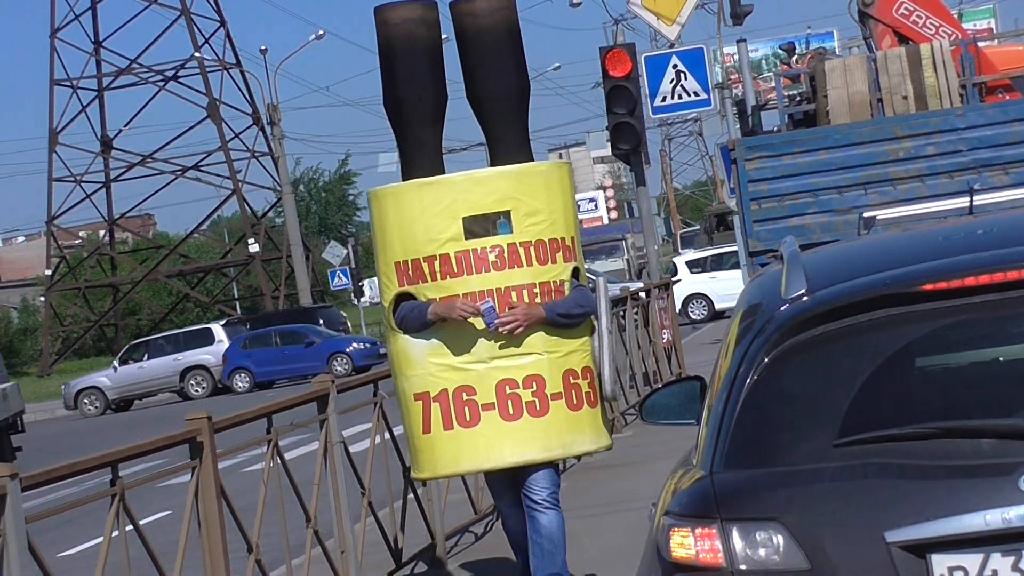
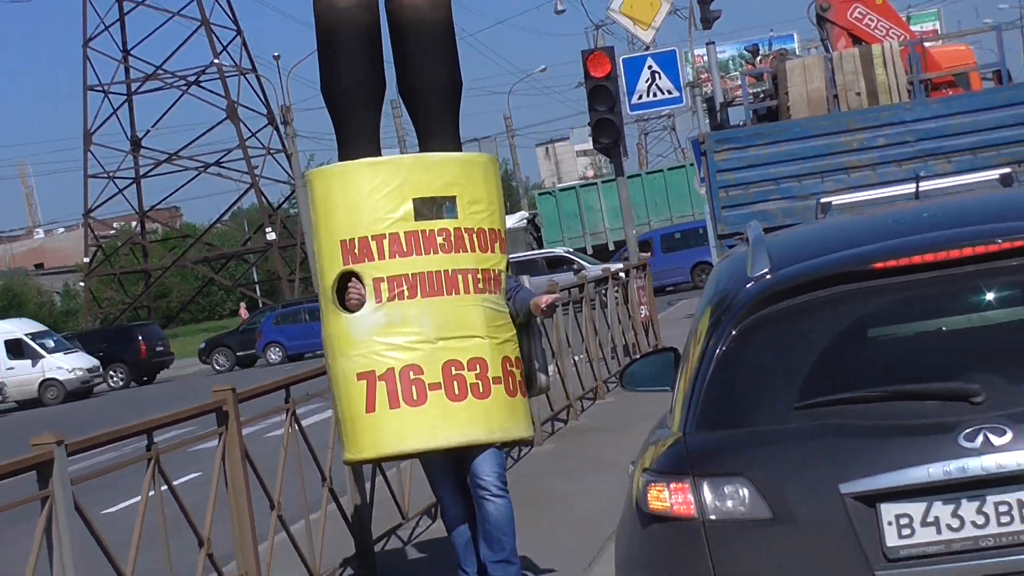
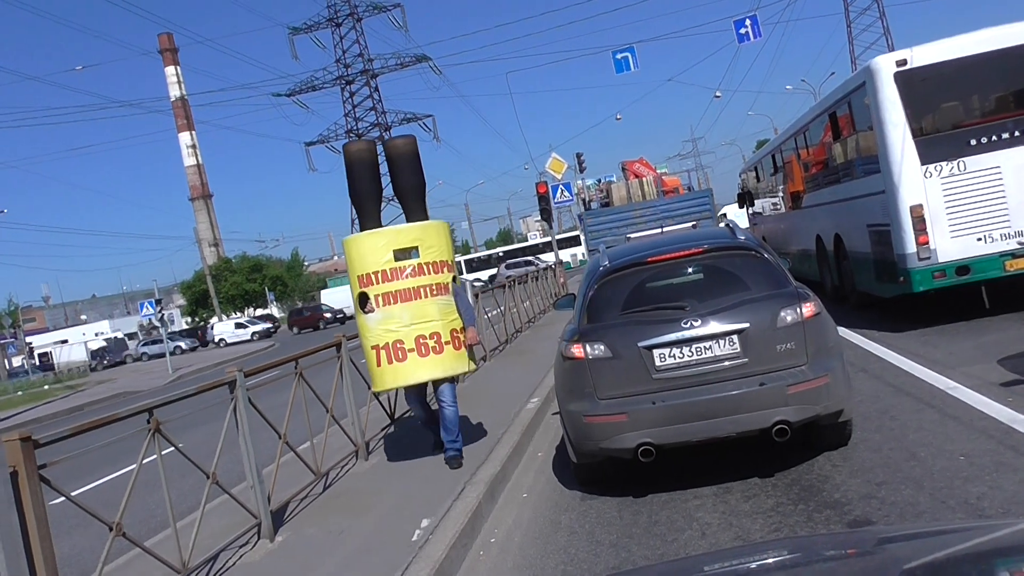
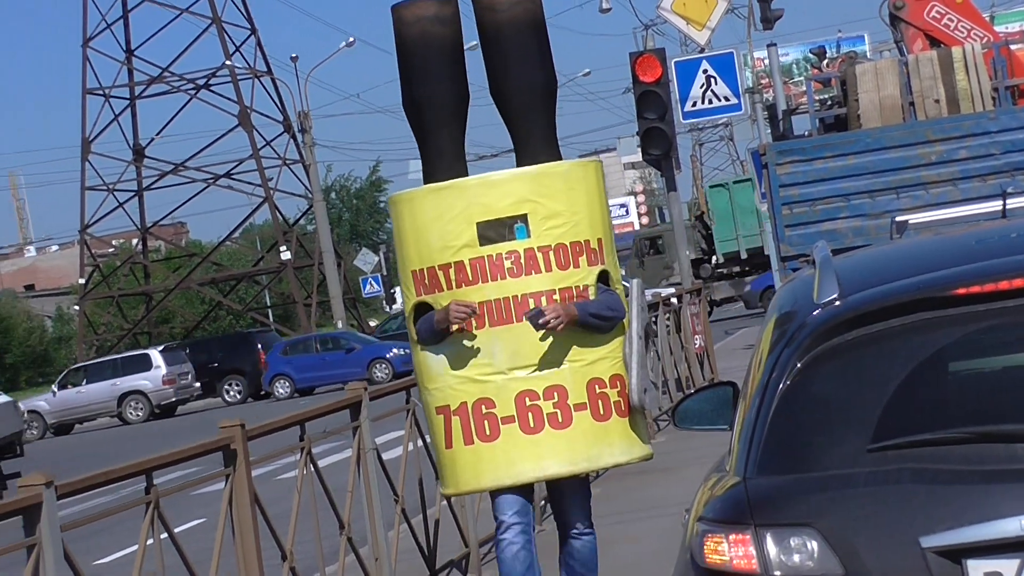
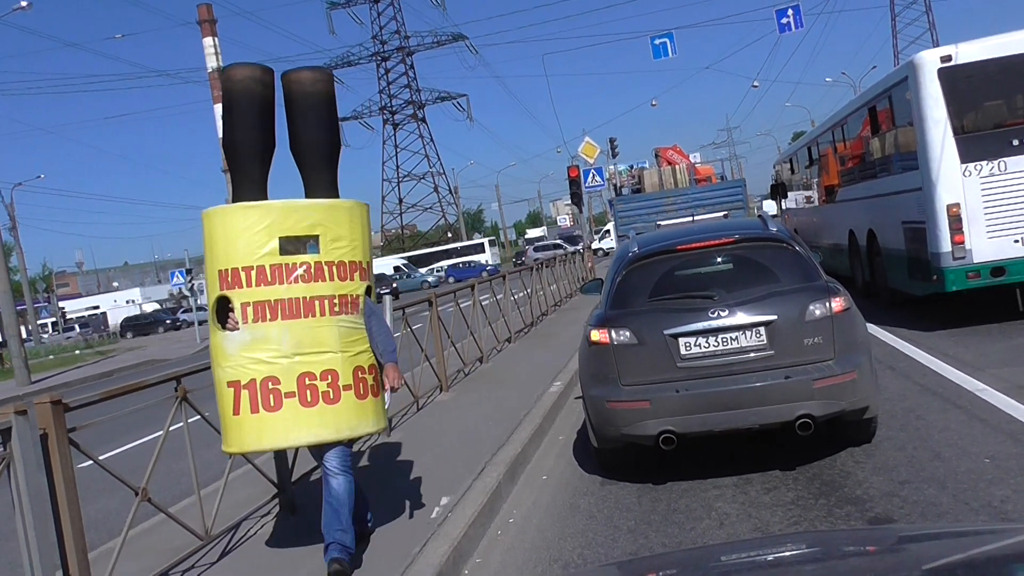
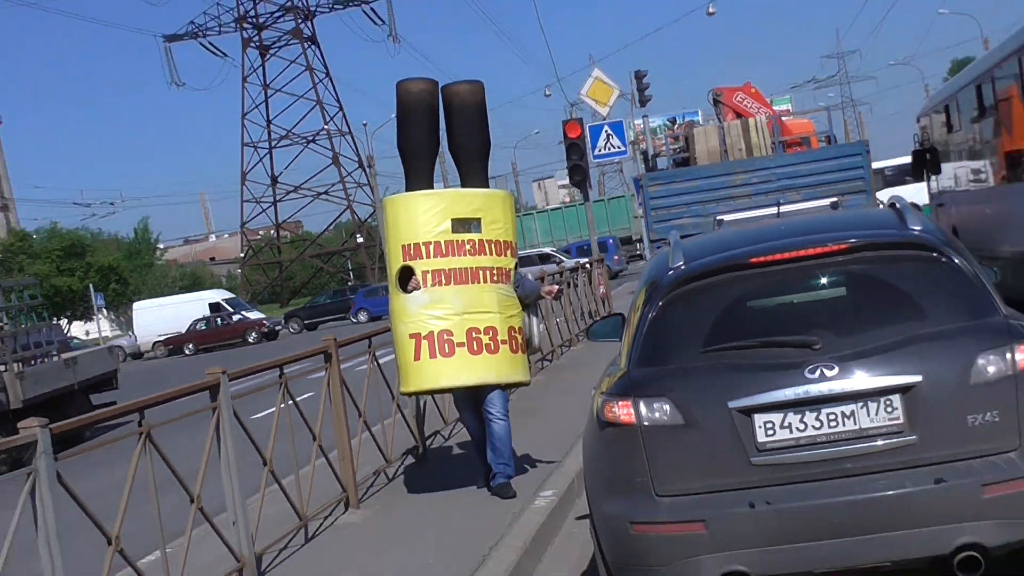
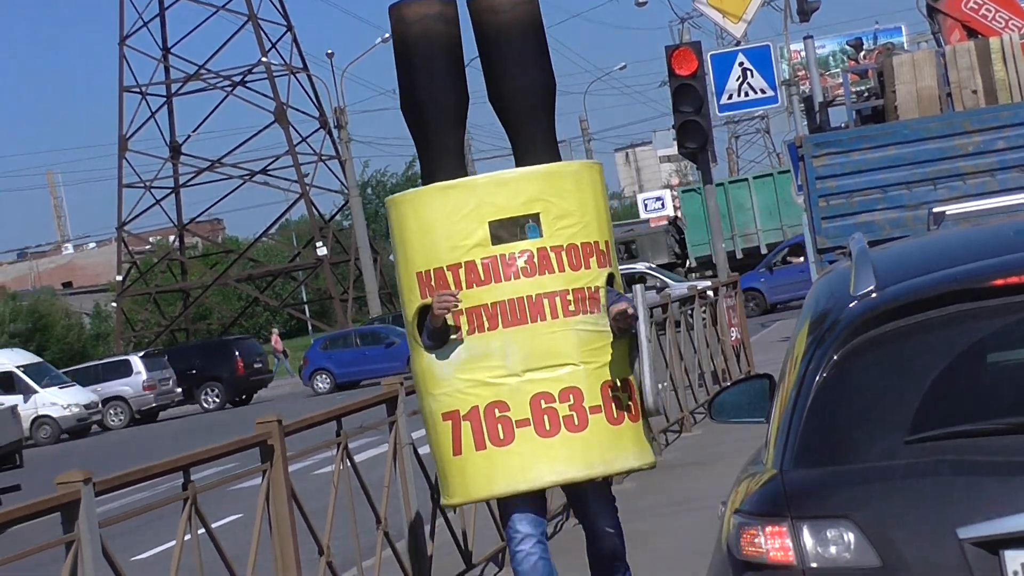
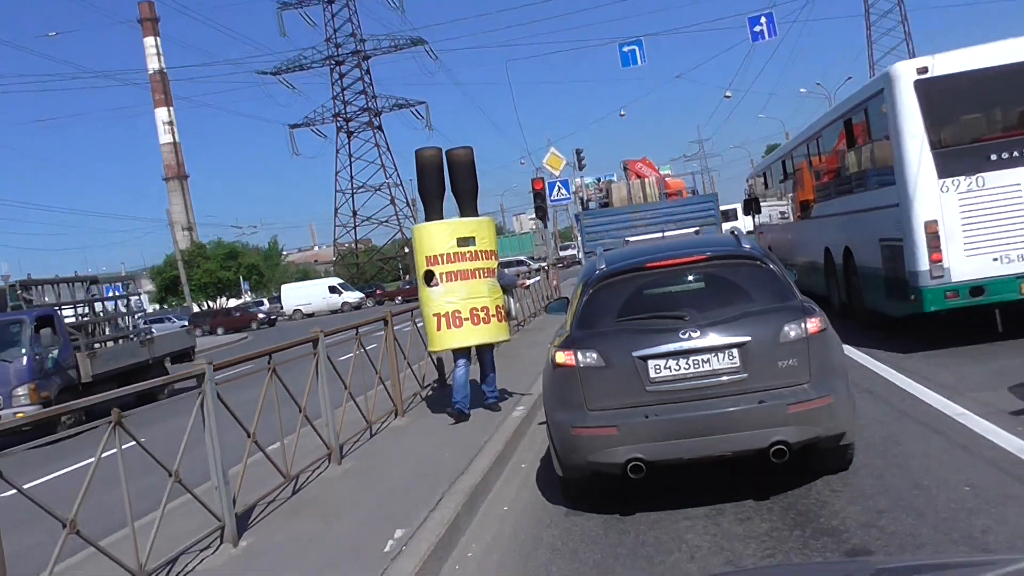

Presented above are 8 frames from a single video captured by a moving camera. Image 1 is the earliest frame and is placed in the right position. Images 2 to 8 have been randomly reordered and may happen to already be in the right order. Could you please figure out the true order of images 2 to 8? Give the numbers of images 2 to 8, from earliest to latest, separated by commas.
4, 7, 2, 6, 8, 3, 5
